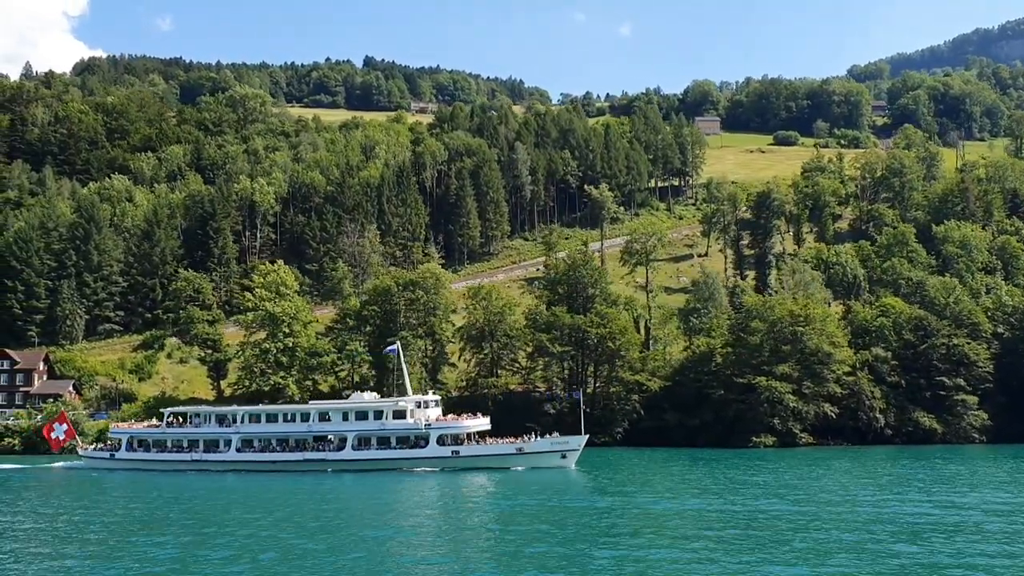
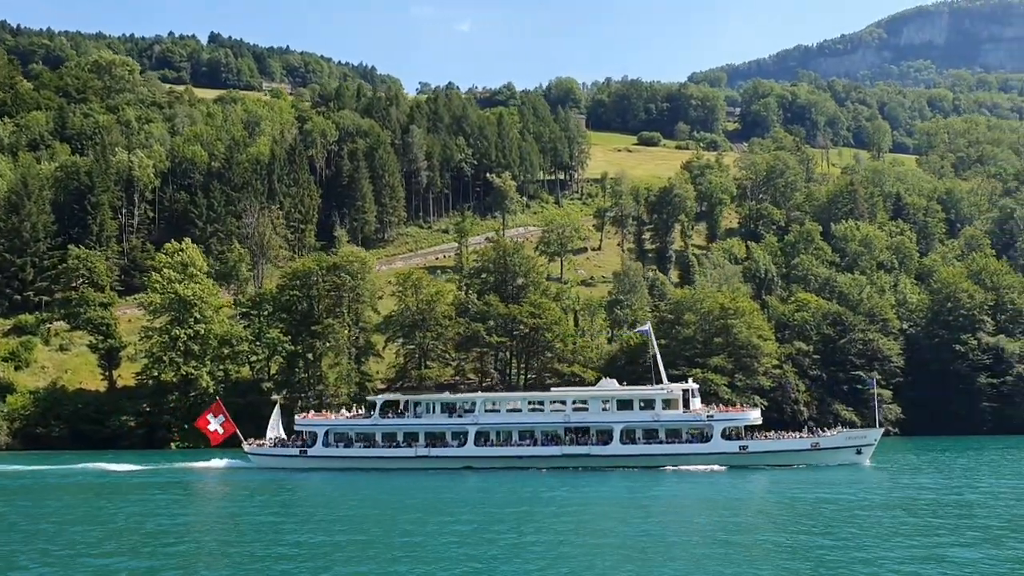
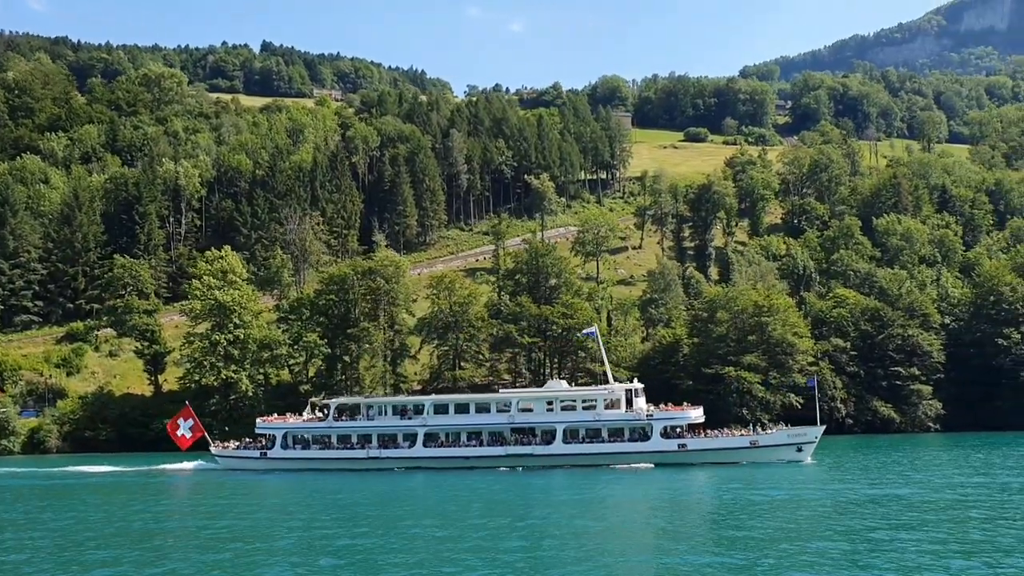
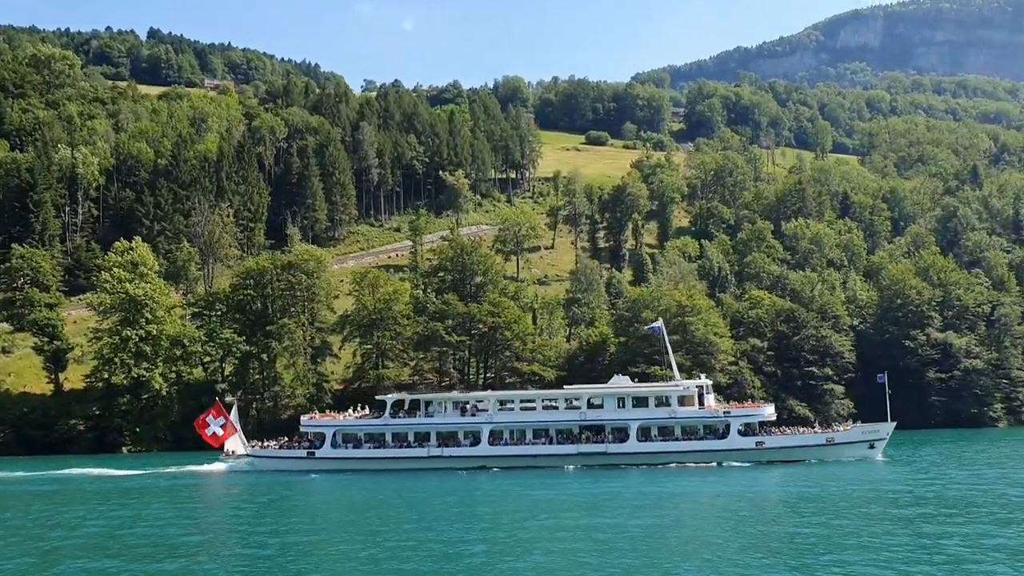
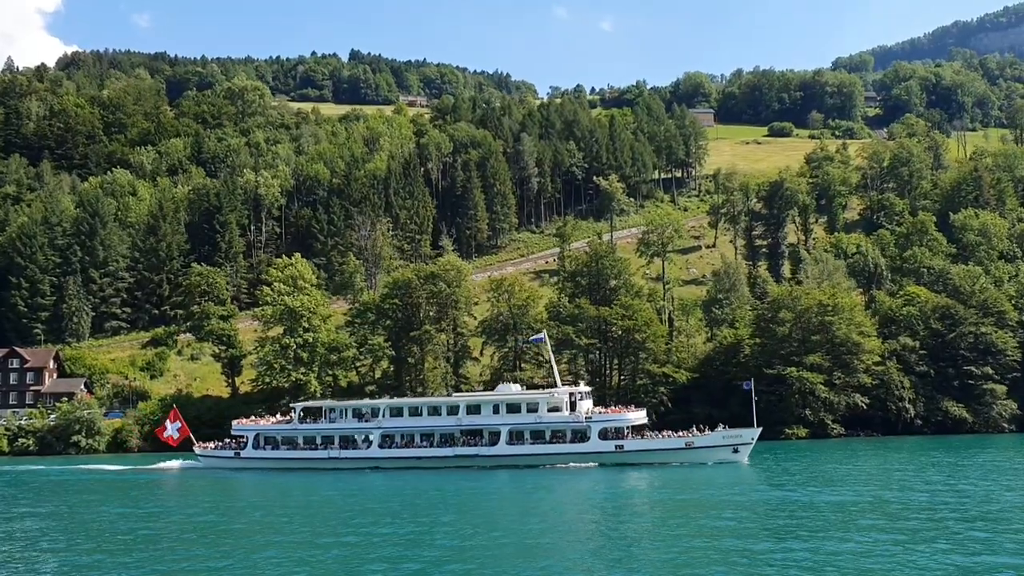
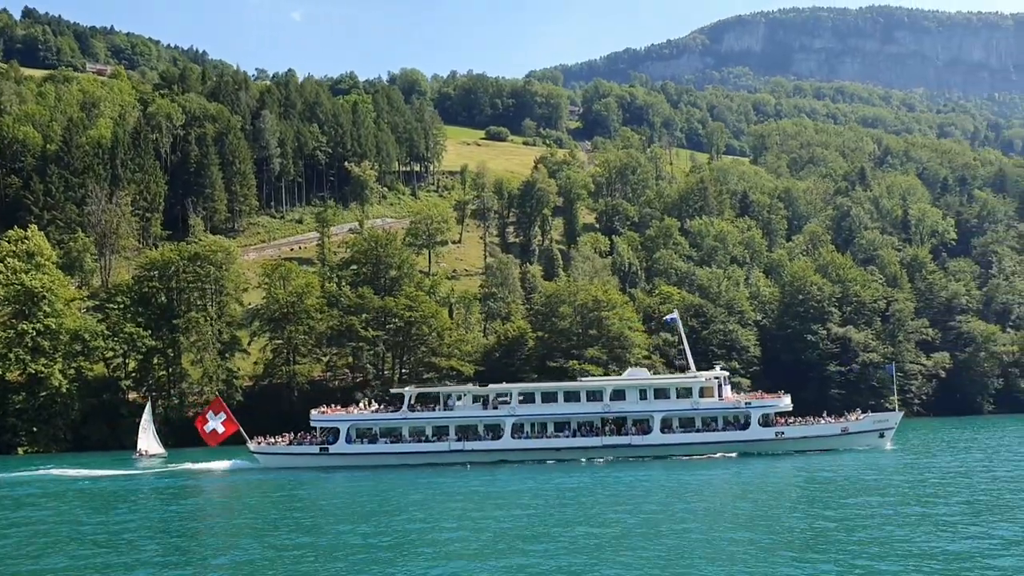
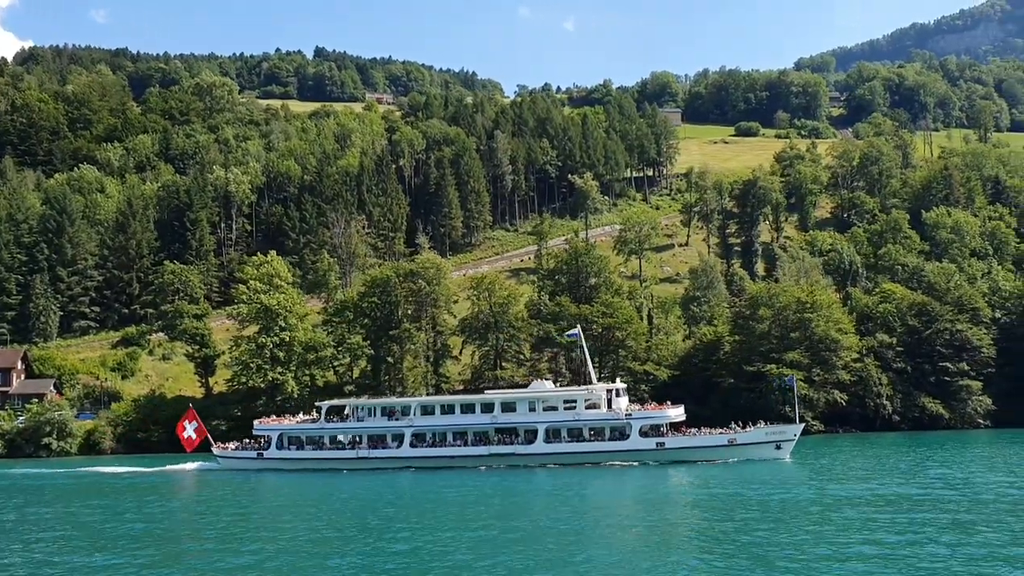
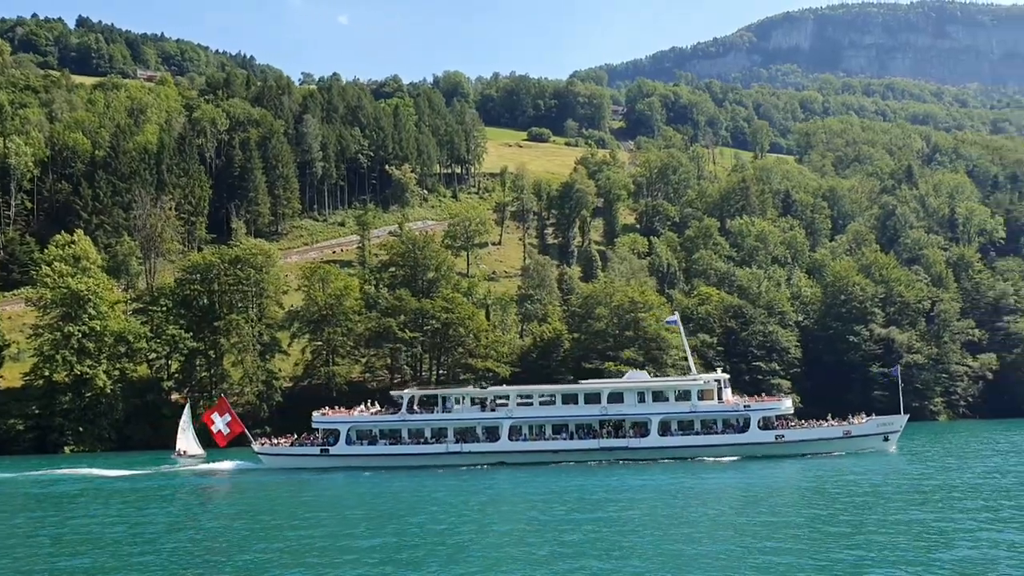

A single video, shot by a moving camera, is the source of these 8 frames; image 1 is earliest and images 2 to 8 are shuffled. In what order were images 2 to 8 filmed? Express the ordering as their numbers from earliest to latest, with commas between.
5, 7, 3, 2, 4, 8, 6
